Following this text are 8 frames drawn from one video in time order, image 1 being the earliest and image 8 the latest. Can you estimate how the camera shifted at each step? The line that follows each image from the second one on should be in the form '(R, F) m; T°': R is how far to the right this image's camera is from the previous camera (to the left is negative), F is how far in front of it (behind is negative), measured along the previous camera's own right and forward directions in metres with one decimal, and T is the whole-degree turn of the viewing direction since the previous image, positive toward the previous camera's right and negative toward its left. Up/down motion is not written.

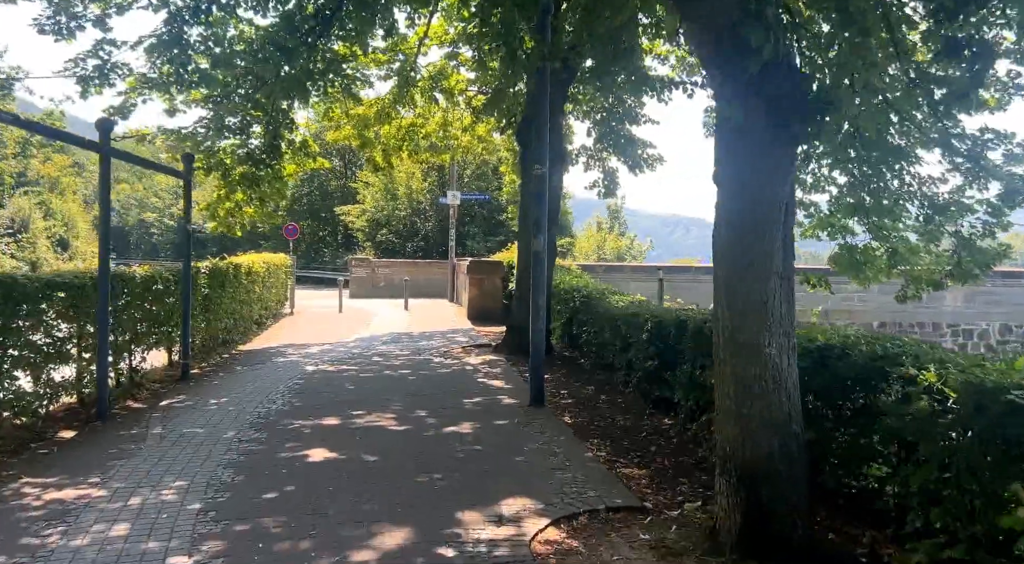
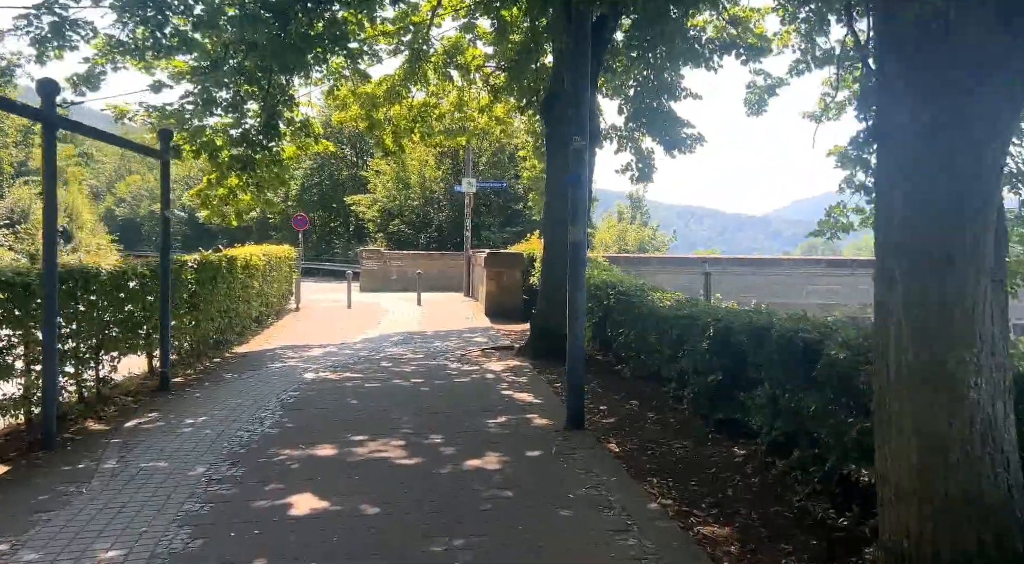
(-0.2, +1.3) m; -1°
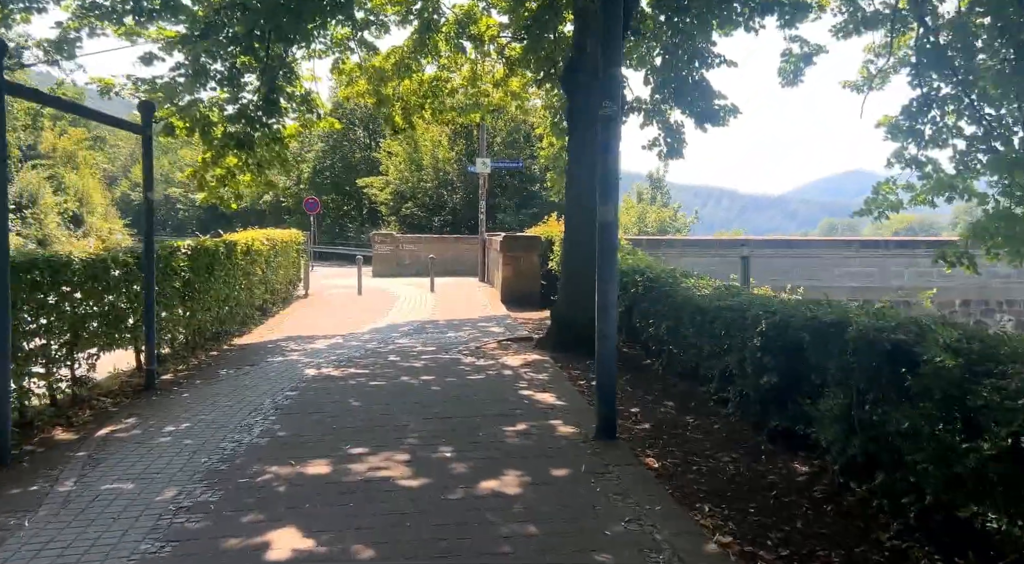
(0.0, +0.8) m; -1°
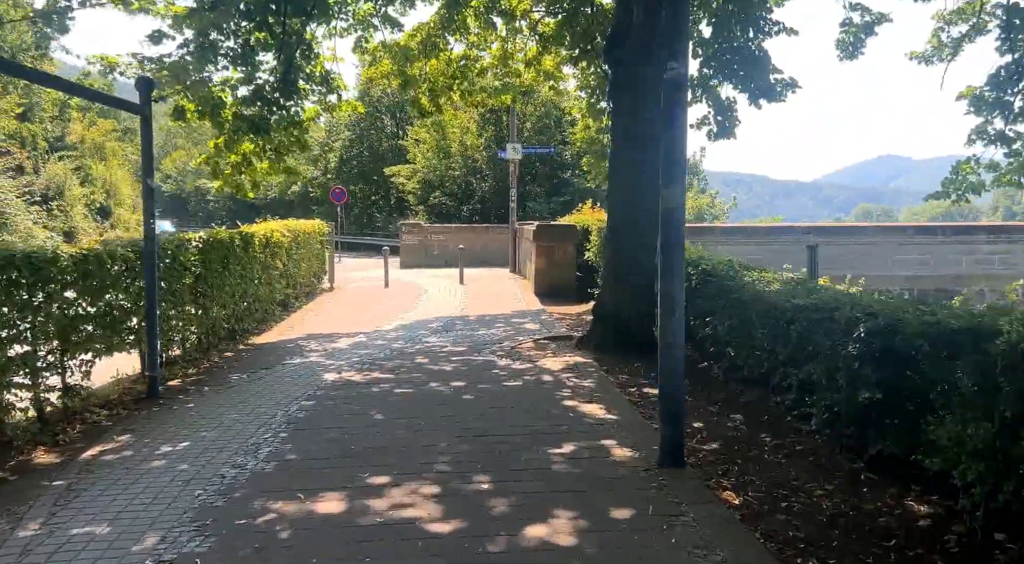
(-0.1, +0.9) m; -2°
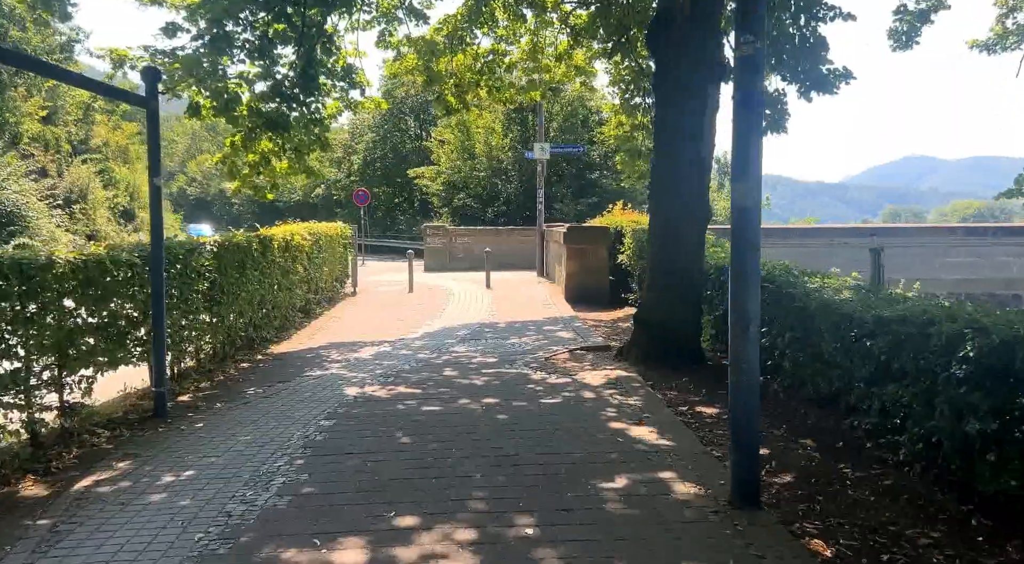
(-0.1, +0.6) m; -2°
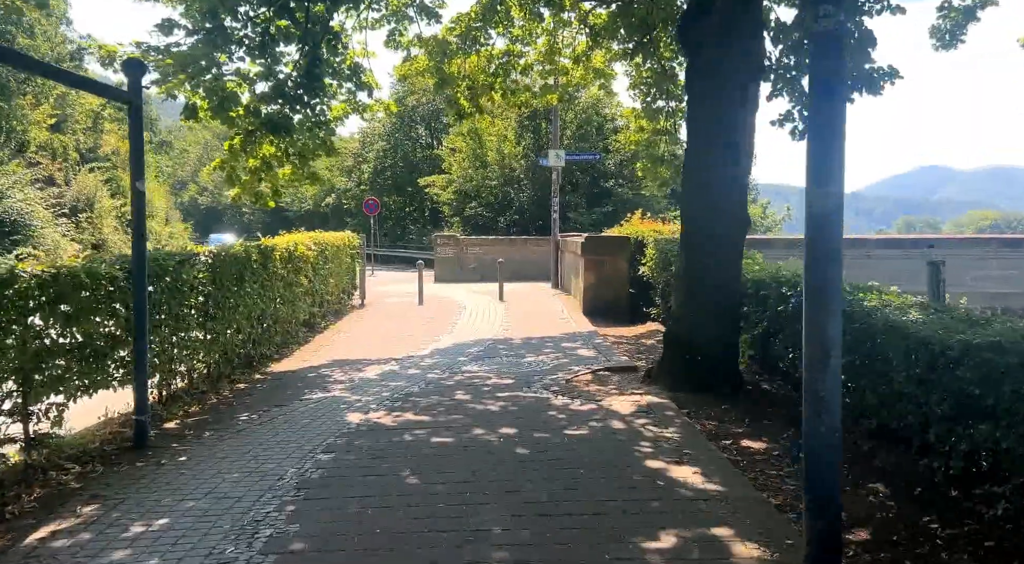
(-0.1, +0.7) m; -1°
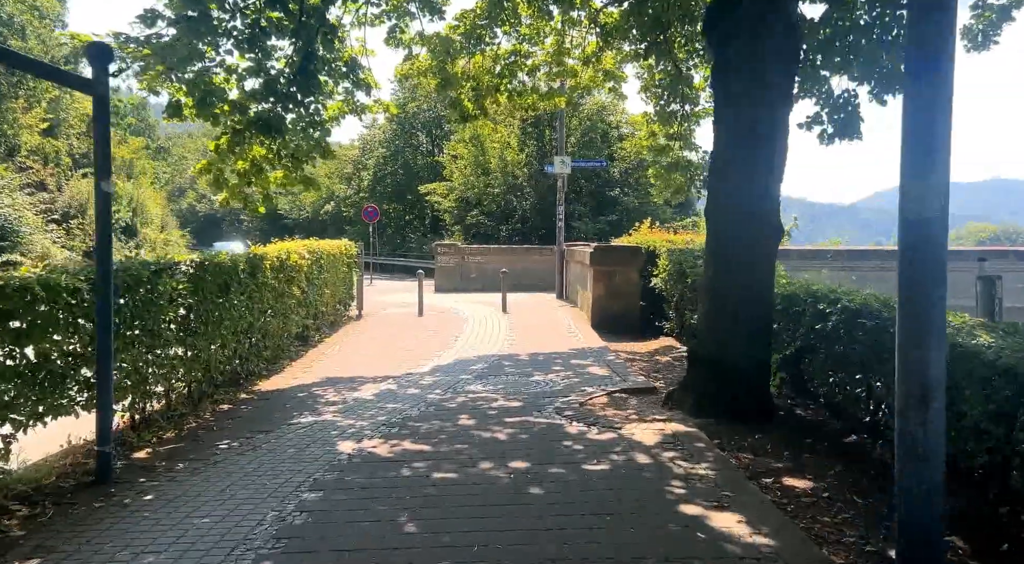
(-0.1, +0.6) m; 0°
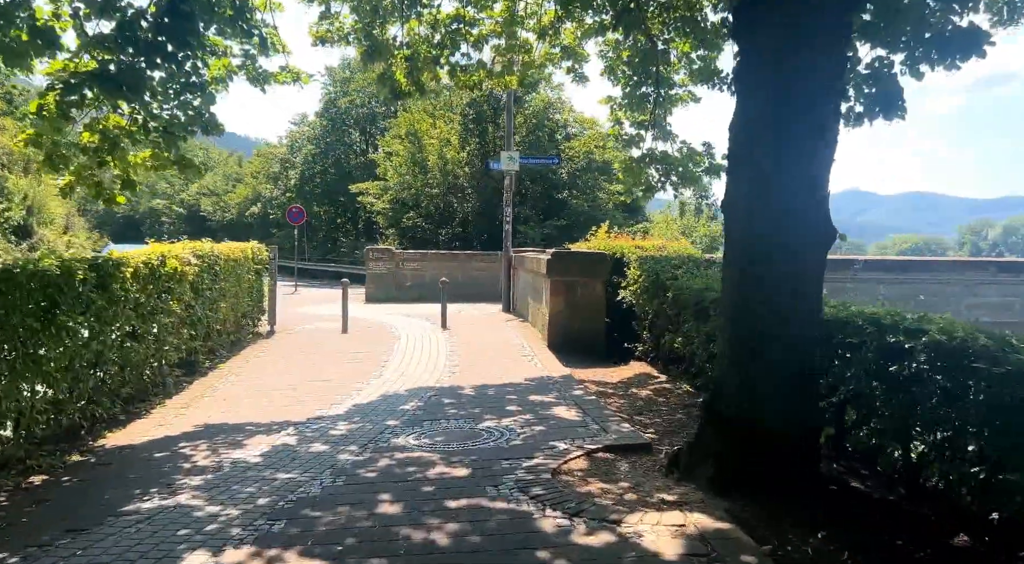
(0.0, +2.0) m; +5°
